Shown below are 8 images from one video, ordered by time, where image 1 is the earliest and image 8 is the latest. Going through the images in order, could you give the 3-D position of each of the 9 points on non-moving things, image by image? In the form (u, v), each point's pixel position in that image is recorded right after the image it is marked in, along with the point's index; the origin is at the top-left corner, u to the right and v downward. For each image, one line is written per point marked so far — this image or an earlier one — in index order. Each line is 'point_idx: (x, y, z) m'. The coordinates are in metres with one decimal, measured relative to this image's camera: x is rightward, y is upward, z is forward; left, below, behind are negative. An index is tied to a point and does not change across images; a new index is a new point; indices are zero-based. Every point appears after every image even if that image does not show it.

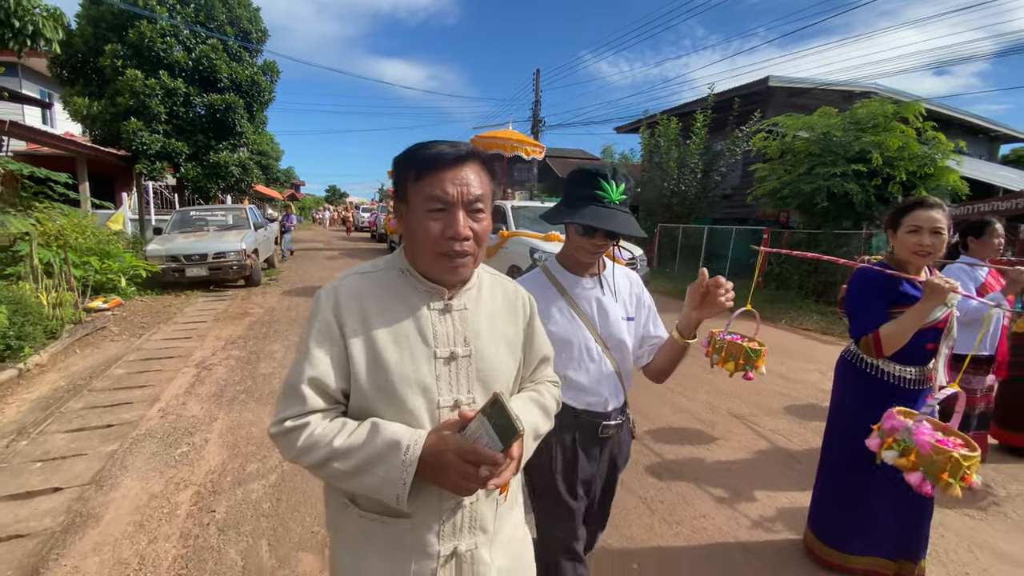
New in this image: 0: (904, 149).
0: (+6.5, +2.3, +8.1) m
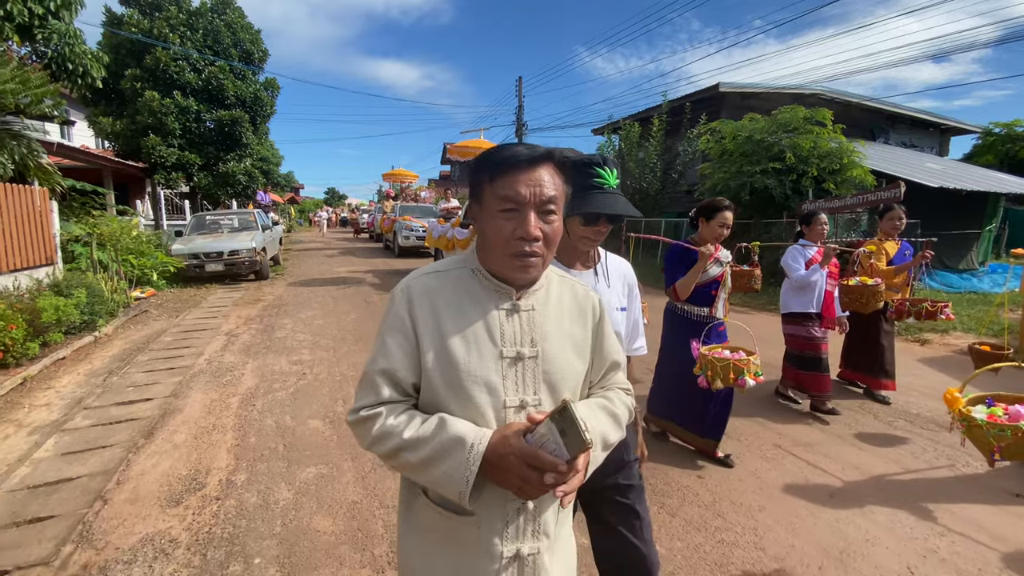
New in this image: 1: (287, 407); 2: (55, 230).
0: (+5.9, +2.7, +9.5) m
1: (-1.8, -1.0, +4.0) m
2: (-6.8, +0.9, +7.3) m
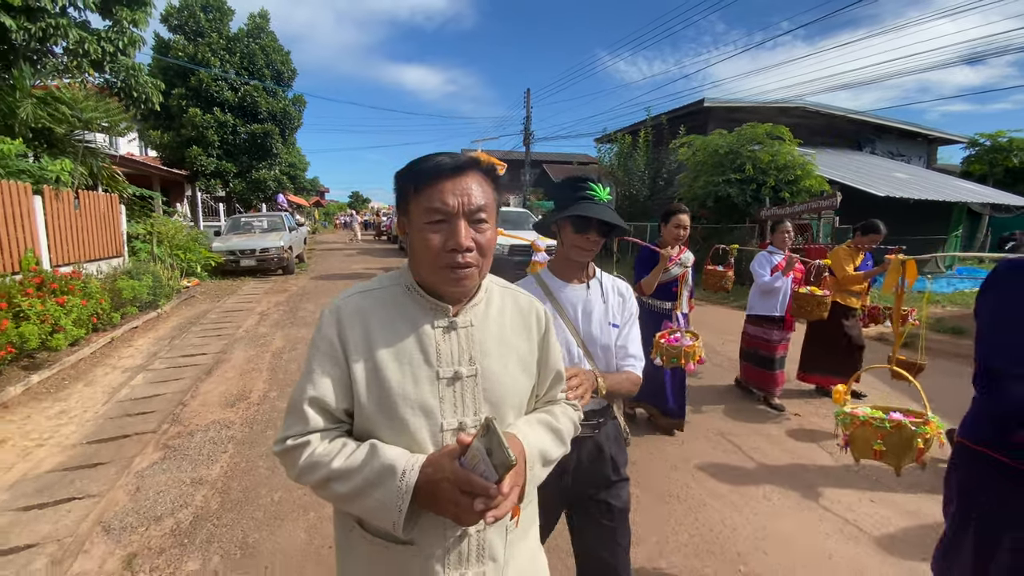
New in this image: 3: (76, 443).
0: (+5.7, +2.8, +10.7) m
1: (-2.3, -0.8, +5.4) m
2: (-7.1, +1.1, +9.0) m
3: (-3.2, -1.1, +3.6) m
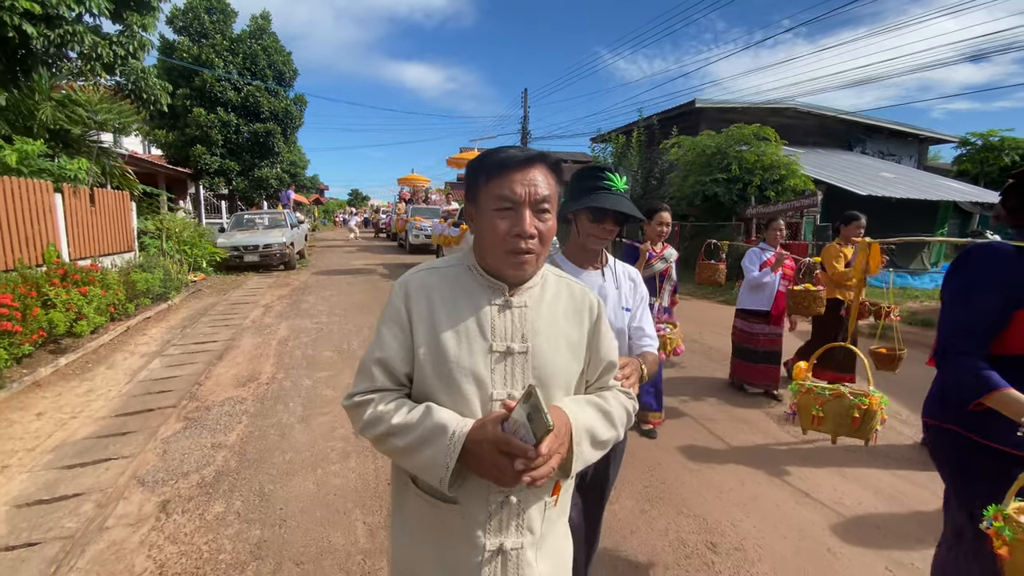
0: (+5.6, +2.9, +11.1) m
1: (-2.4, -0.7, +5.8) m
2: (-7.2, +1.2, +9.4) m
3: (-3.4, -1.1, +4.1) m
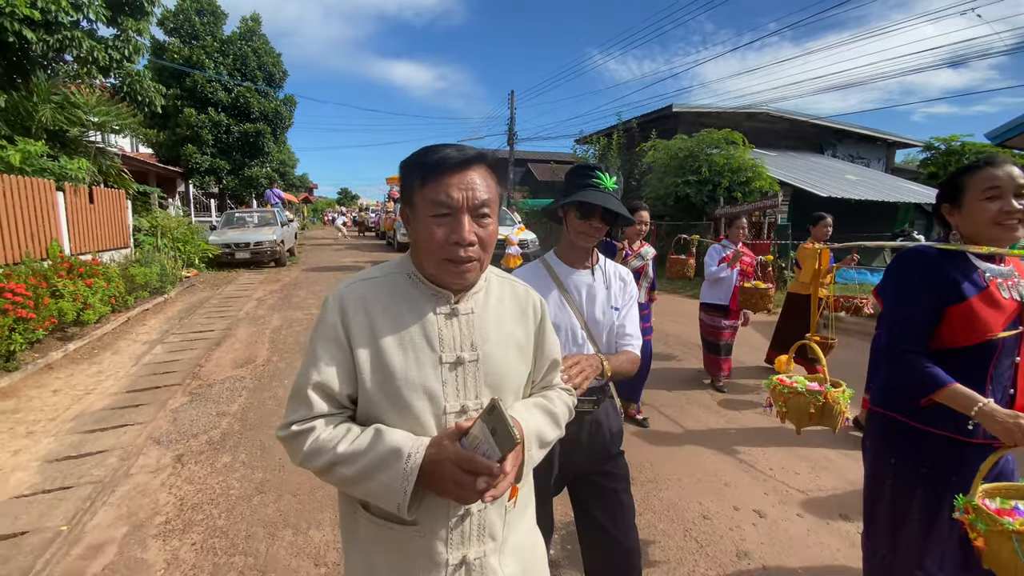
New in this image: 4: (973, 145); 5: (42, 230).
0: (+5.1, +3.0, +11.7) m
1: (-2.7, -0.6, +6.3) m
2: (-7.6, +1.3, +9.8) m
3: (-3.6, -1.0, +4.5) m
4: (+17.6, +5.5, +18.8) m
5: (-6.6, +0.8, +6.9) m
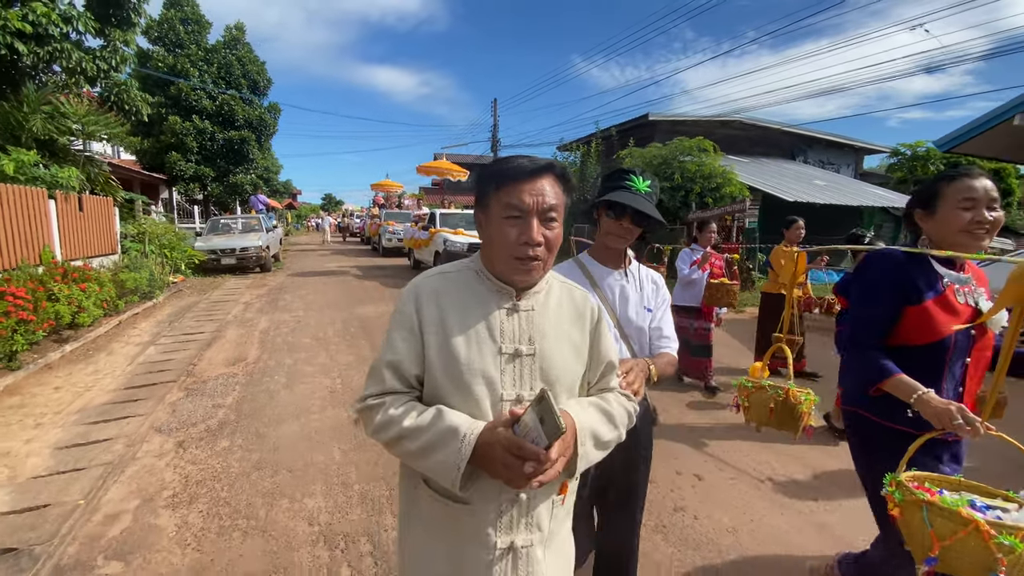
0: (+4.7, +2.9, +12.2) m
1: (-3.0, -0.6, +6.6) m
2: (-8.0, +1.2, +9.9) m
3: (-3.9, -1.0, +4.8) m
4: (+16.9, +5.5, +19.7) m
5: (-6.9, +0.7, +7.1) m
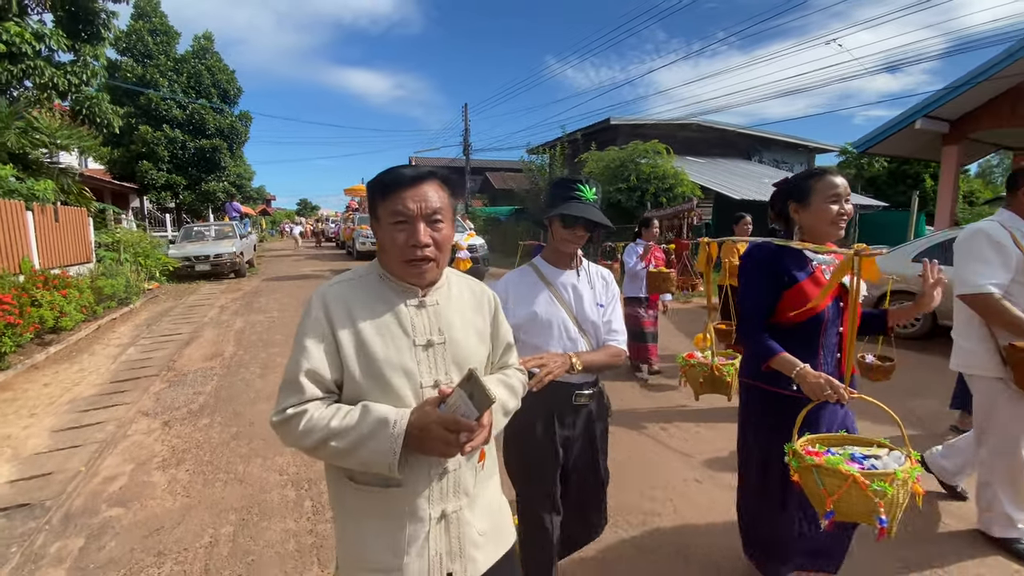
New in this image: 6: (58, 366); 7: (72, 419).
0: (+3.8, +3.1, +13.0) m
1: (-3.6, -0.6, +7.1) m
2: (-8.8, +1.0, +10.2) m
3: (-4.4, -1.0, +5.2) m
4: (+15.7, +5.9, +21.0) m
5: (-7.5, +0.6, +7.4) m
6: (-5.3, -0.9, +5.8) m
7: (-3.8, -1.1, +4.3) m
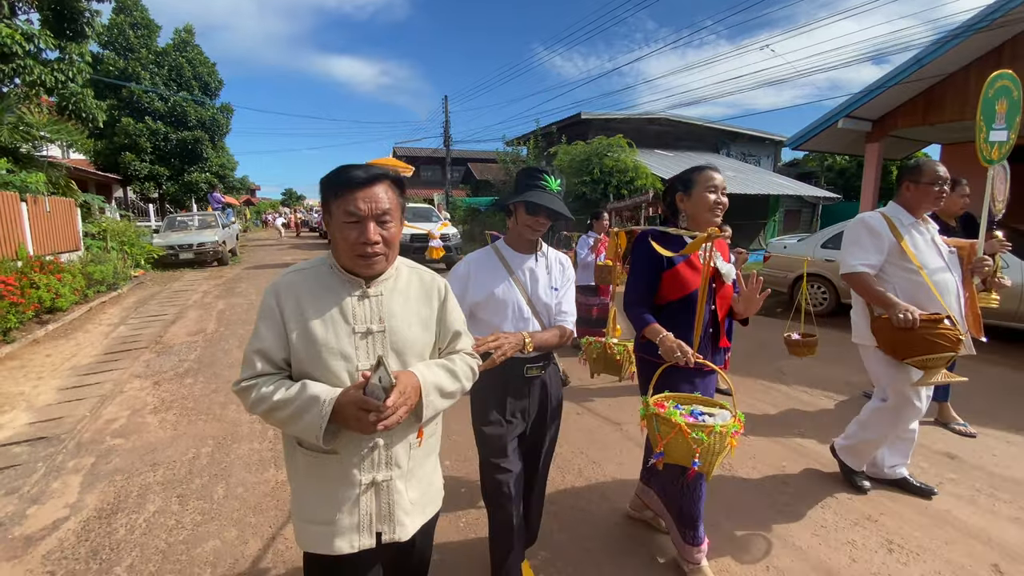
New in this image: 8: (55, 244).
0: (+2.9, +3.5, +13.8) m
1: (-4.3, -0.4, +7.8) m
2: (-9.5, +1.3, +10.8) m
3: (-5.0, -0.8, +6.0) m
4: (+14.6, +6.5, +22.0) m
5: (-8.2, +0.9, +8.0) m
6: (-6.0, -0.7, +6.5) m
7: (-4.5, -1.0, +5.0) m
8: (-9.0, +0.9, +9.6) m
